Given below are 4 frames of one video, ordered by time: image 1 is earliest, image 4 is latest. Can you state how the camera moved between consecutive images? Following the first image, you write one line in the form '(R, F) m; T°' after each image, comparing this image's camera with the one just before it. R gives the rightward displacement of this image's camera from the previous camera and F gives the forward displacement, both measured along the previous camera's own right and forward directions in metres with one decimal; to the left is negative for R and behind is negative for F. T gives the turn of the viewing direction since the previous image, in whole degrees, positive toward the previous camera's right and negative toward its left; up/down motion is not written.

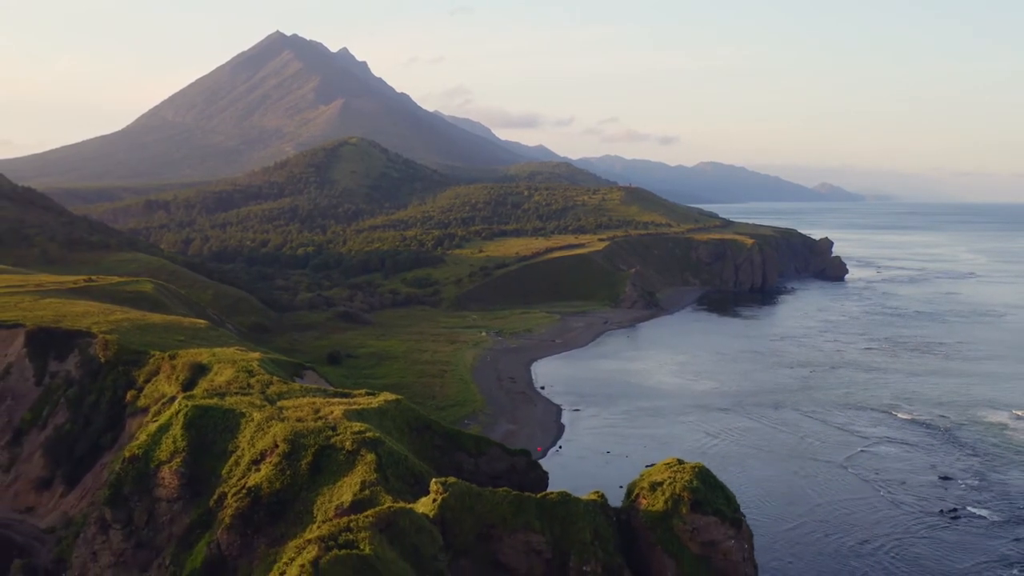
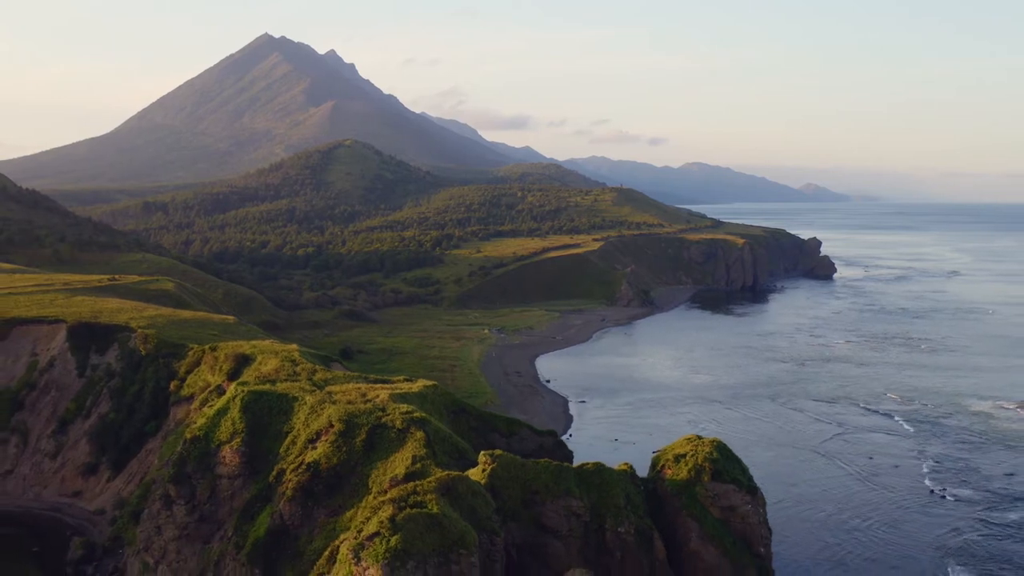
(-1.6, -2.4) m; +1°
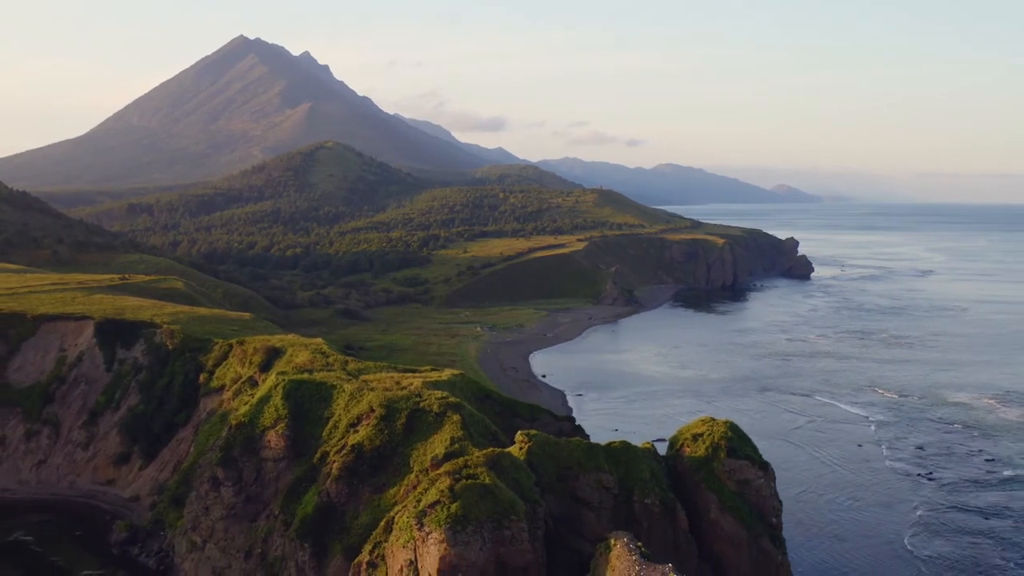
(-2.0, -2.2) m; +2°
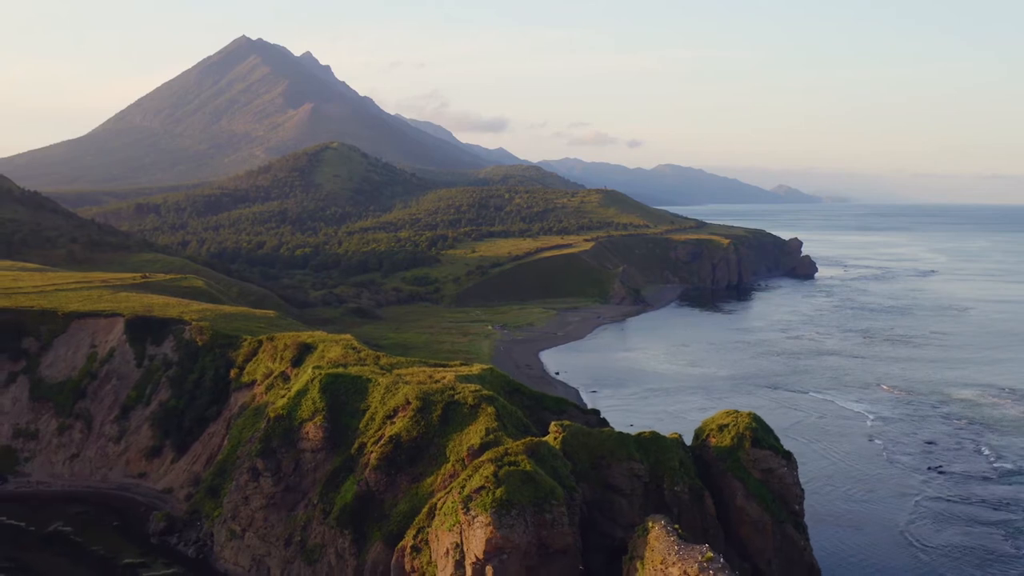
(-1.2, -1.0) m; 0°
